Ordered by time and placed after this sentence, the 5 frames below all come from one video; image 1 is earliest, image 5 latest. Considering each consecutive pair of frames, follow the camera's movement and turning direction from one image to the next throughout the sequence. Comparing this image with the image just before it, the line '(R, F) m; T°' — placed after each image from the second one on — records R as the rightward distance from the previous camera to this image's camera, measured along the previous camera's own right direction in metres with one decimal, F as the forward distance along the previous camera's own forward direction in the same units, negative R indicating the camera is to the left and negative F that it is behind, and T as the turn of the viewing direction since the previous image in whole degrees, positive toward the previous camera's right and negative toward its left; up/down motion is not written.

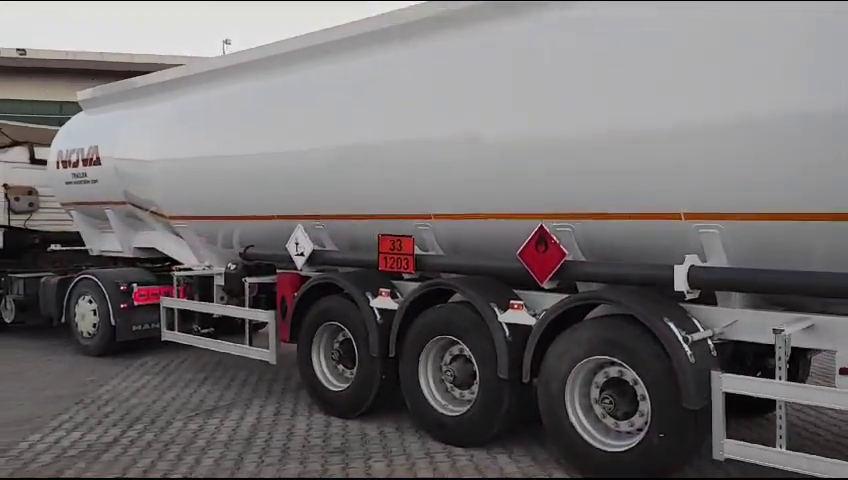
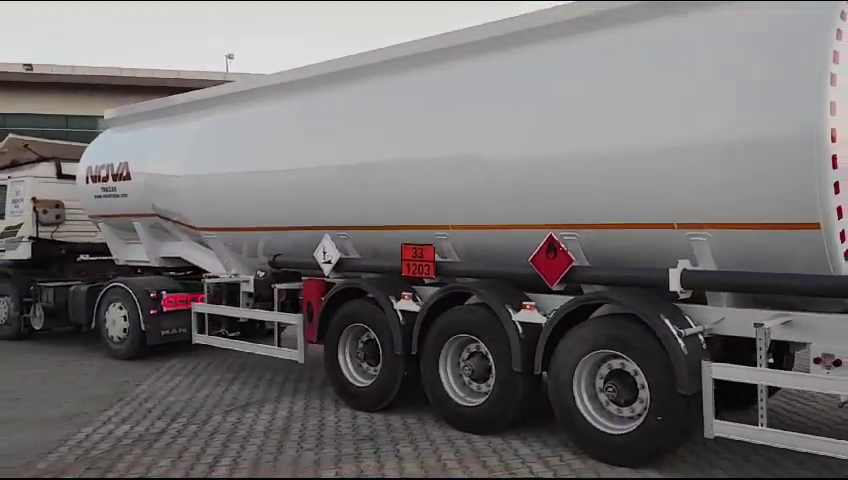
(-0.2, -0.5) m; 0°
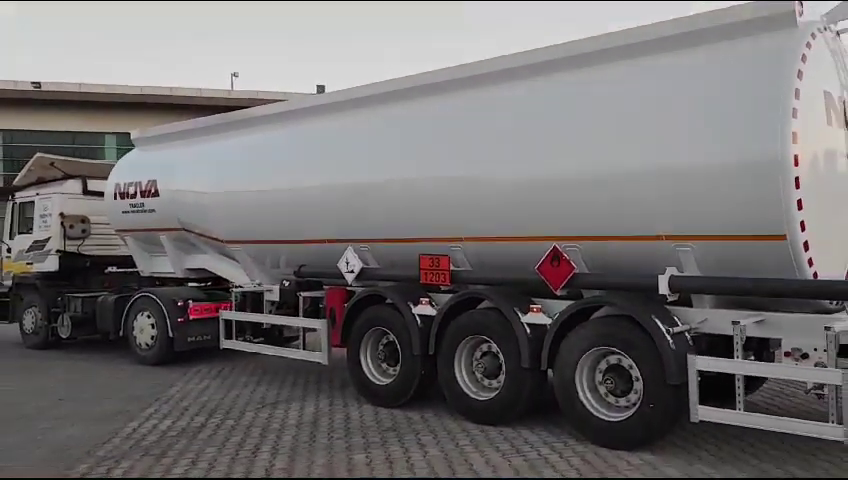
(-0.2, -0.6) m; 0°
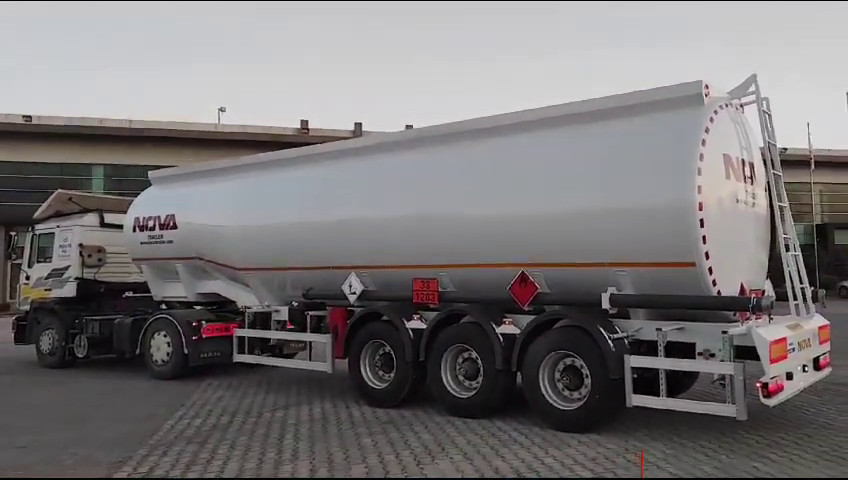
(-0.2, -1.3) m; +2°
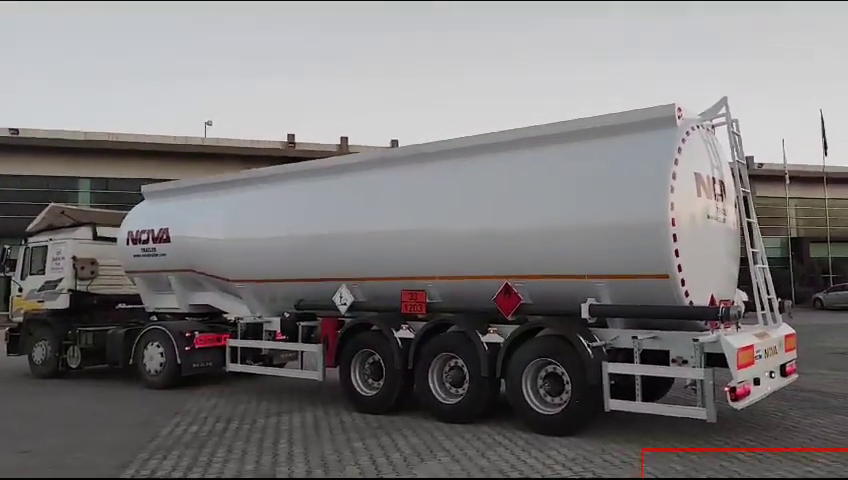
(0.0, -0.3) m; +1°
